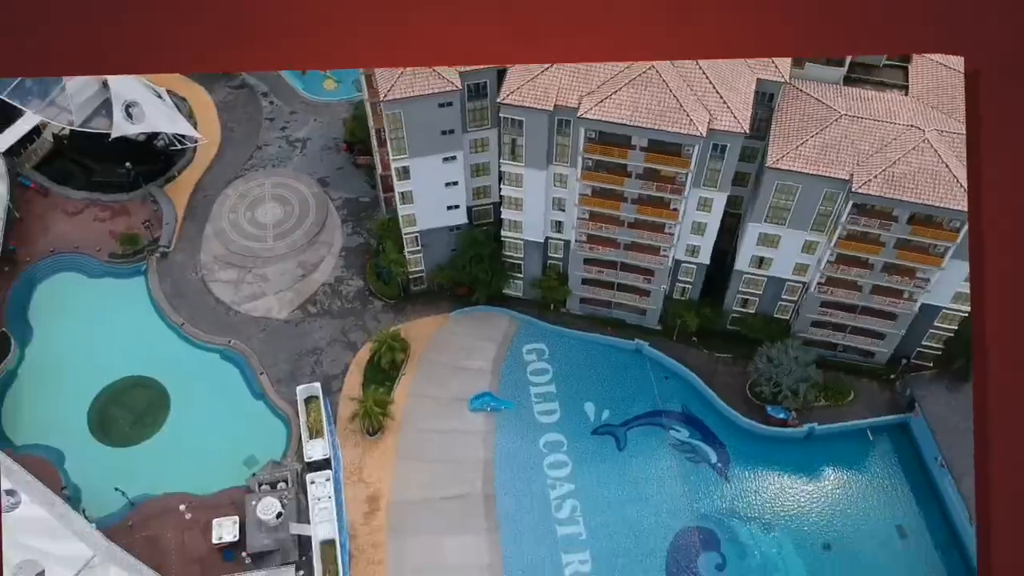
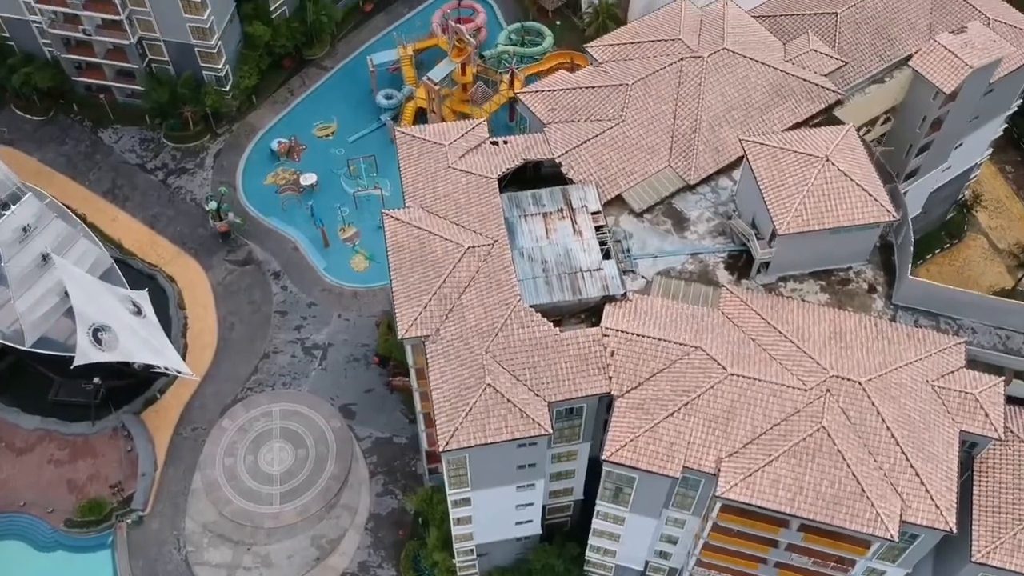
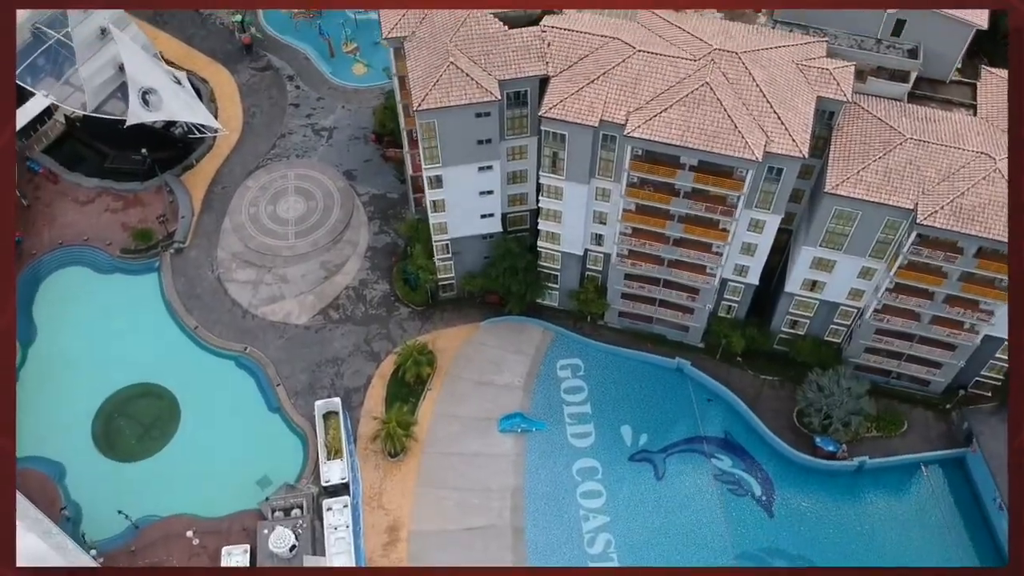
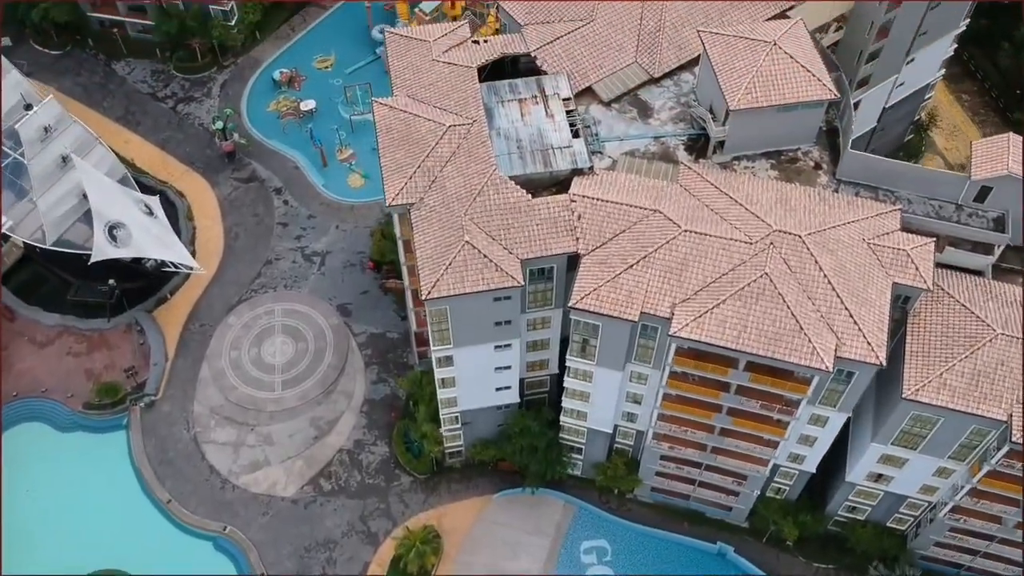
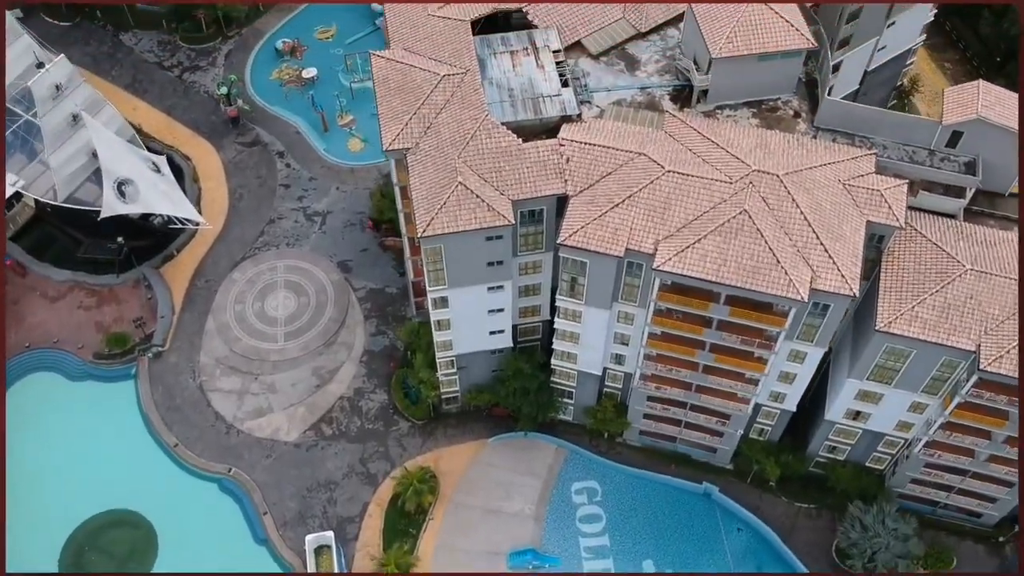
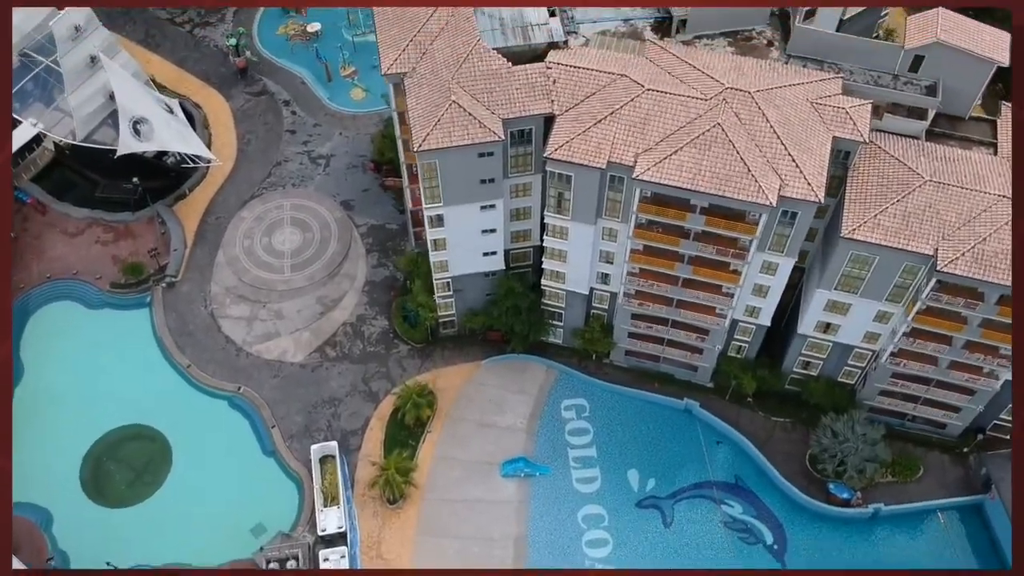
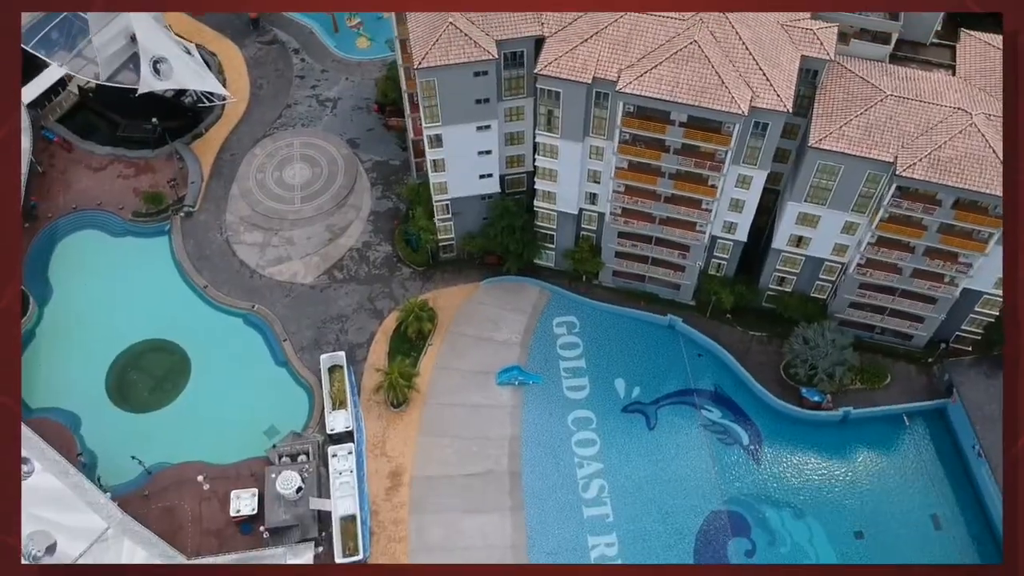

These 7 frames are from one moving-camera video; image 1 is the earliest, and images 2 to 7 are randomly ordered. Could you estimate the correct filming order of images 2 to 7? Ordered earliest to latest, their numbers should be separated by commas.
7, 3, 6, 5, 4, 2
